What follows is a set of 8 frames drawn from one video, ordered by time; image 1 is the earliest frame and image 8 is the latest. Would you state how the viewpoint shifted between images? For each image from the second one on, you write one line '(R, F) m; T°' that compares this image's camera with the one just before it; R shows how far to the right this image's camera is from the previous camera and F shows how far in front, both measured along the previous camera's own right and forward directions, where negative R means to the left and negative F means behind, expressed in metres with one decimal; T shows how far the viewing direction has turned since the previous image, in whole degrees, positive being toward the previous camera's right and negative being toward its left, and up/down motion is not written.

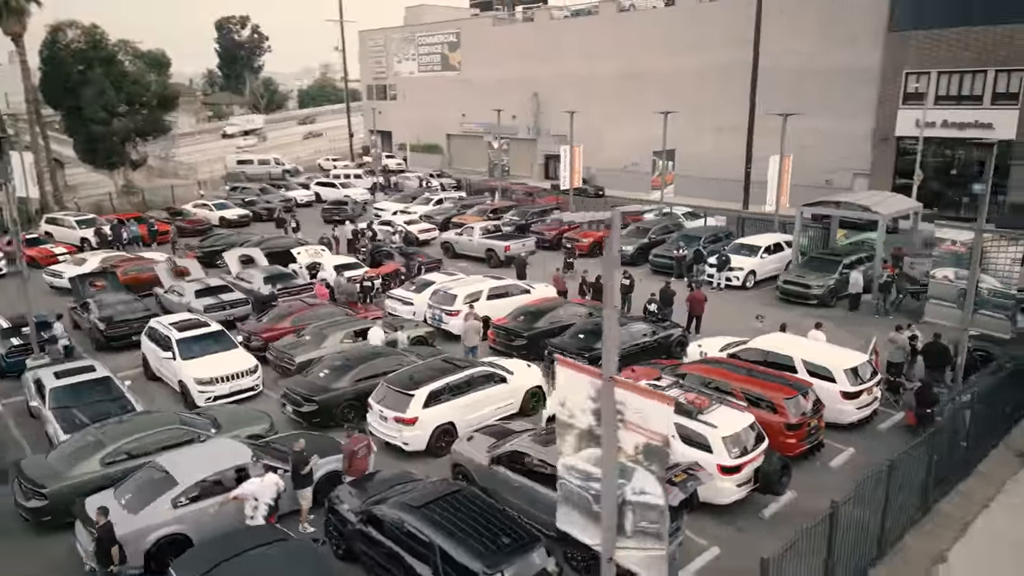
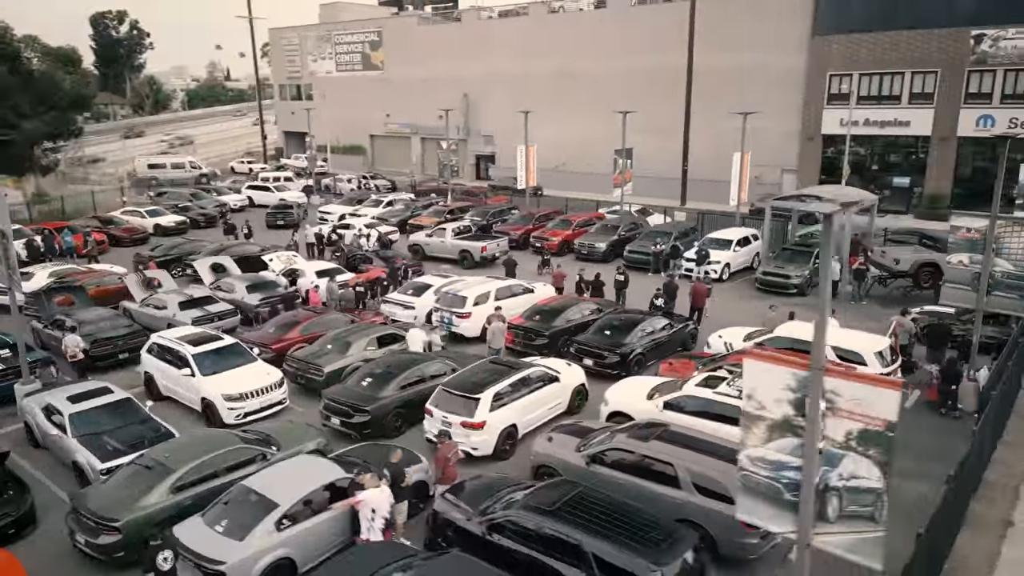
(-2.8, +0.3) m; +8°
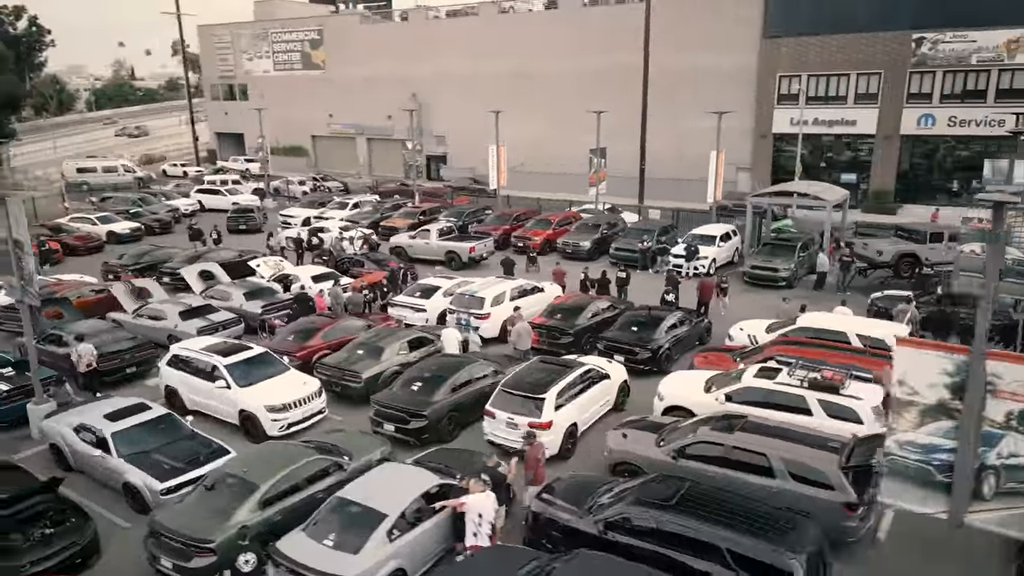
(-2.4, +0.2) m; +6°
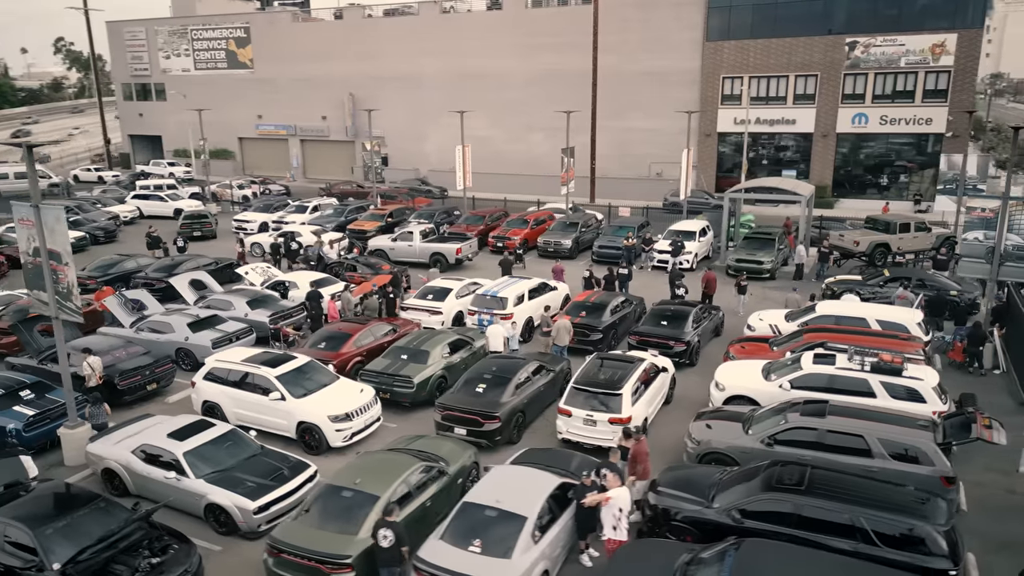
(-2.8, +0.2) m; +7°
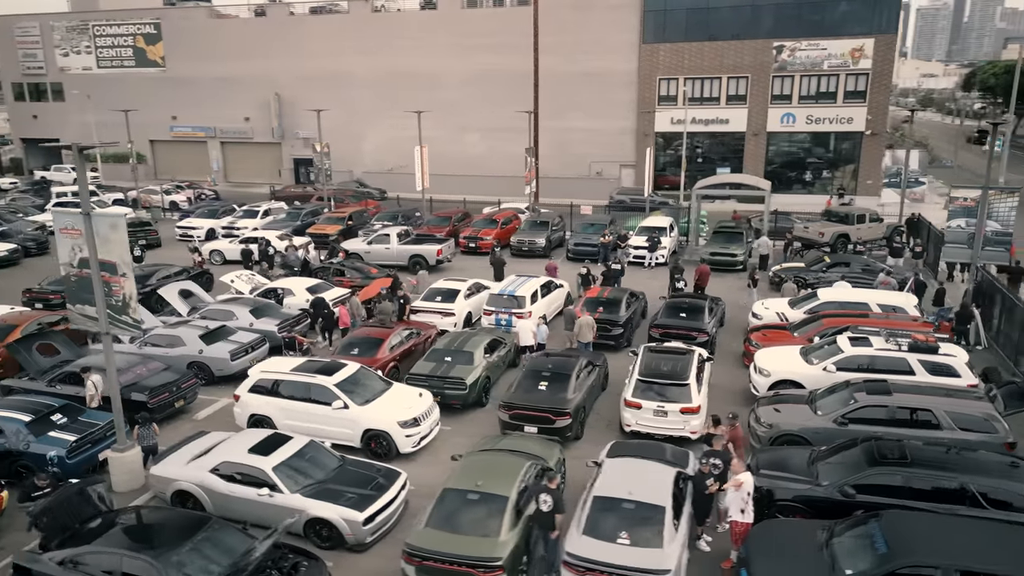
(-3.0, +0.2) m; +8°
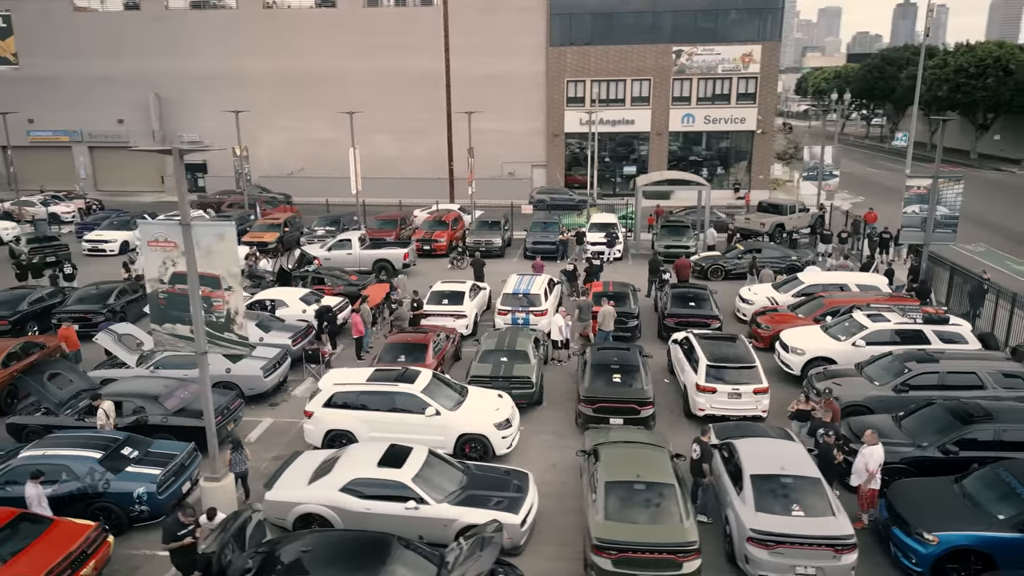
(-4.0, +0.3) m; +11°
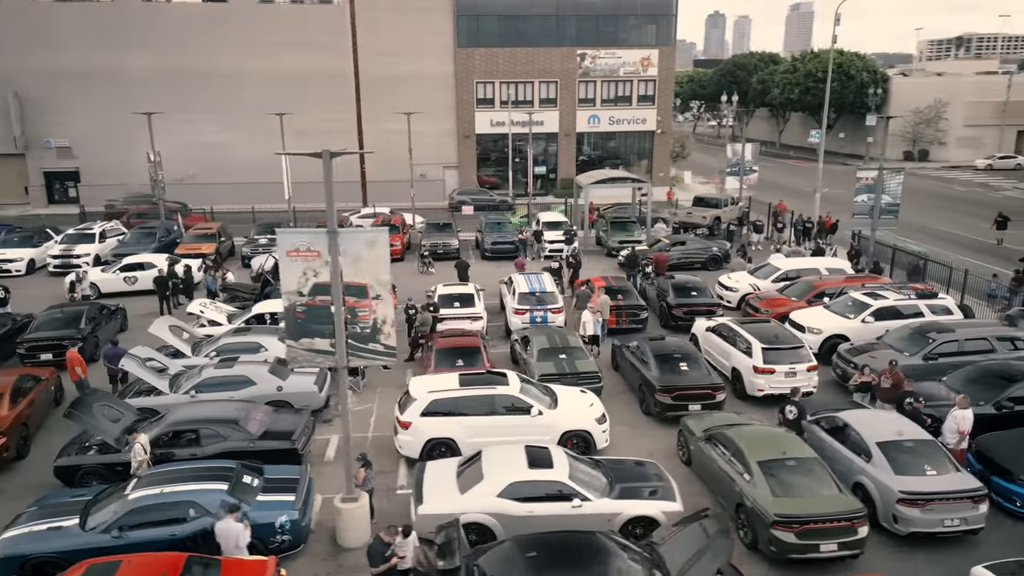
(-4.1, +0.4) m; +11°
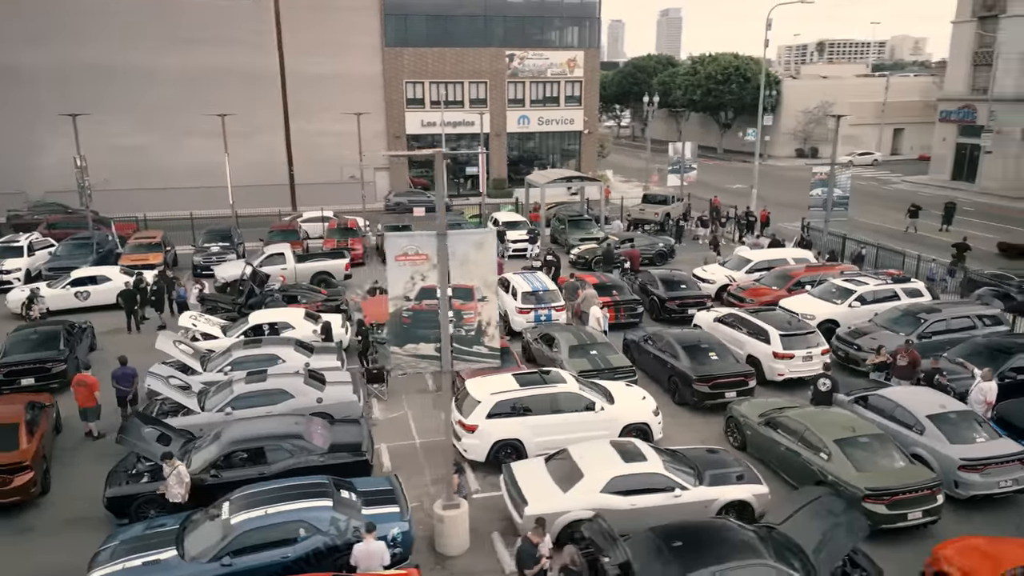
(-2.8, +0.2) m; +8°
